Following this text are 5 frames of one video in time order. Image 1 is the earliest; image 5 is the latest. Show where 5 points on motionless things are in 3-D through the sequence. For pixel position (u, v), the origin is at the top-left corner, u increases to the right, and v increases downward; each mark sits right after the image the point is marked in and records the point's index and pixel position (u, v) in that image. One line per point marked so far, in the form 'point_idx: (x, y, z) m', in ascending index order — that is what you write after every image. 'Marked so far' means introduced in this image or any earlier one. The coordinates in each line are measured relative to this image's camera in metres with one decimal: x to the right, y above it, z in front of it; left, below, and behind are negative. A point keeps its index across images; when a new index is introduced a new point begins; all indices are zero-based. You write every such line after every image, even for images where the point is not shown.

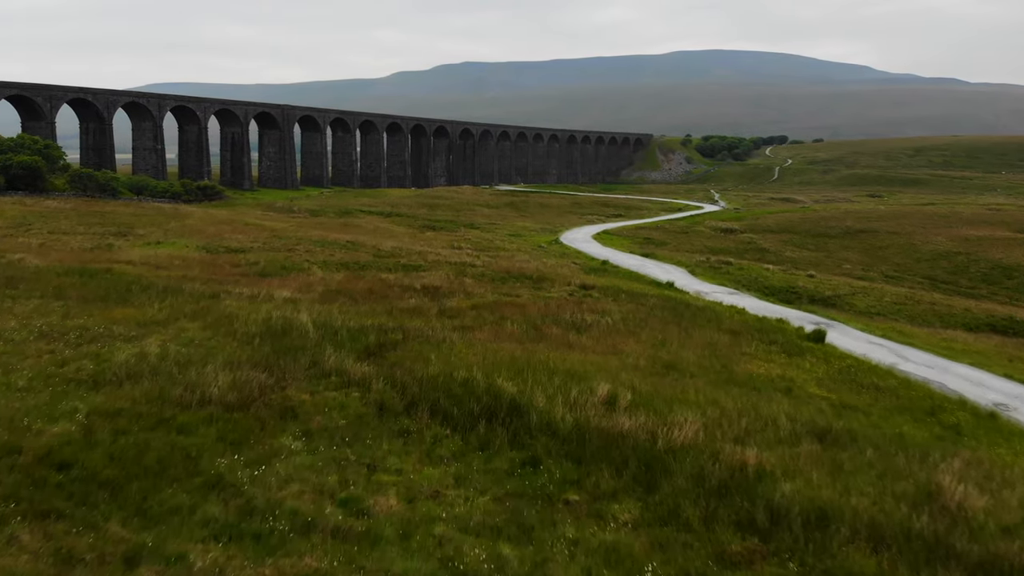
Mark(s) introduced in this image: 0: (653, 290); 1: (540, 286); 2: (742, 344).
0: (+4.0, -0.1, +19.0) m
1: (+0.8, +0.1, +19.7) m
2: (+4.2, -1.1, +12.4) m
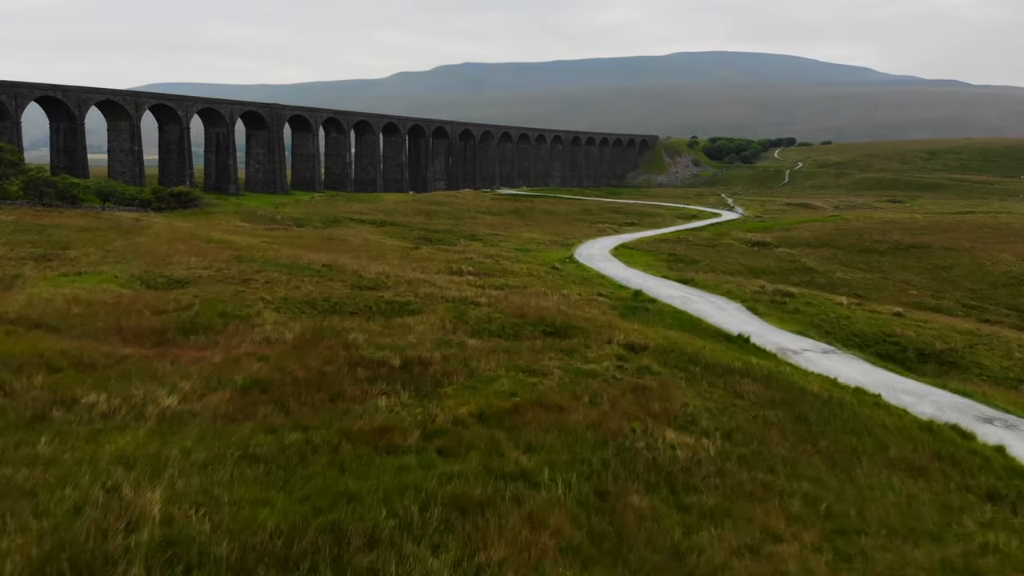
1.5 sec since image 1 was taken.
0: (+4.4, -1.4, +13.6) m
1: (+1.3, -1.2, +14.3) m
2: (+4.7, -2.4, +7.0) m
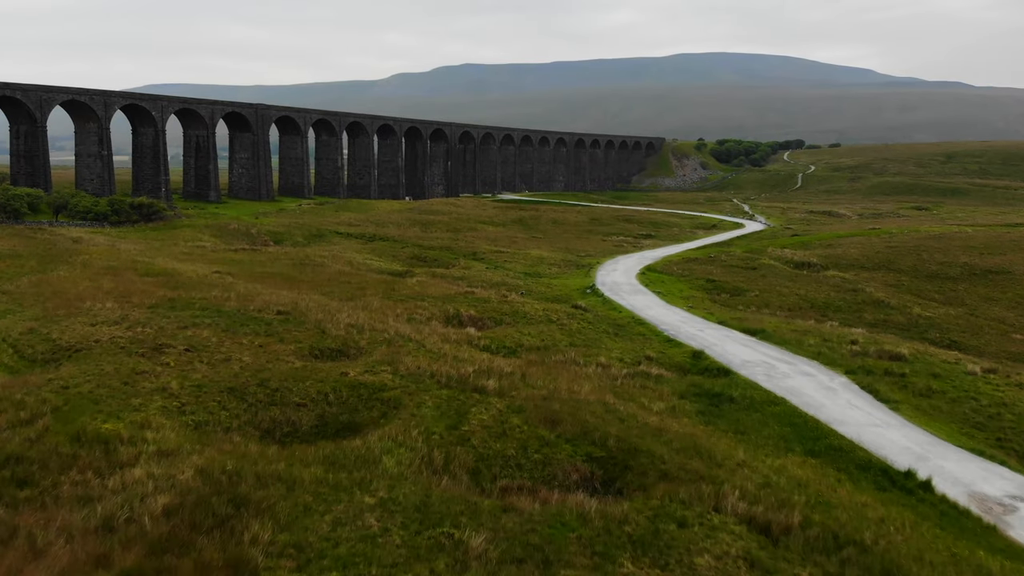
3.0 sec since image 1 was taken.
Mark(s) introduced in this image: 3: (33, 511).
0: (+4.8, -2.9, +7.6) m
1: (+1.7, -2.7, +8.3) m
2: (+5.1, -3.9, +1.0) m
3: (-5.6, -2.6, +8.0) m
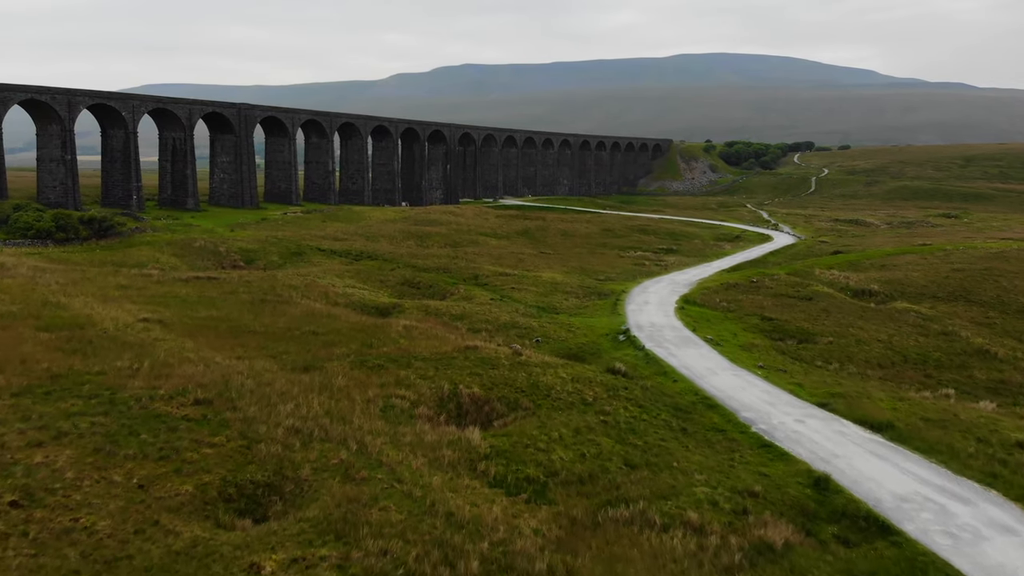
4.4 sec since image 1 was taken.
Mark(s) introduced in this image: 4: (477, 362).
0: (+5.2, -4.5, +1.6) m
1: (+2.1, -4.3, +2.4) m
2: (+5.5, -5.5, -4.9) m
3: (-5.1, -4.1, +2.0) m
4: (-0.9, -2.0, +17.6) m
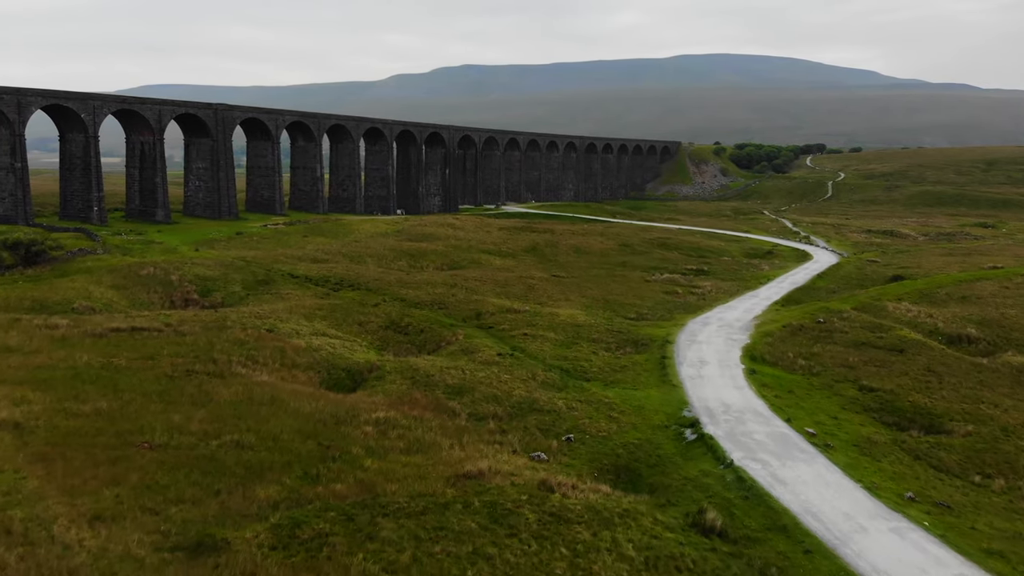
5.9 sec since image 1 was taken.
0: (+5.7, -6.2, -4.9) m
1: (+2.6, -6.0, -4.2) m
2: (+6.0, -7.2, -11.5) m
3: (-4.7, -5.9, -4.5) m
4: (-0.4, -3.8, +11.0) m
